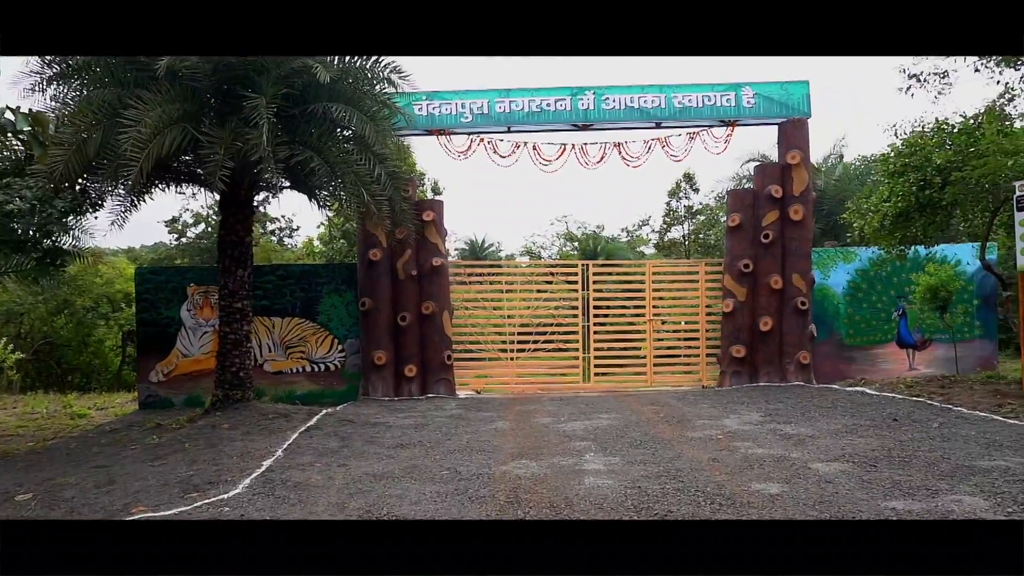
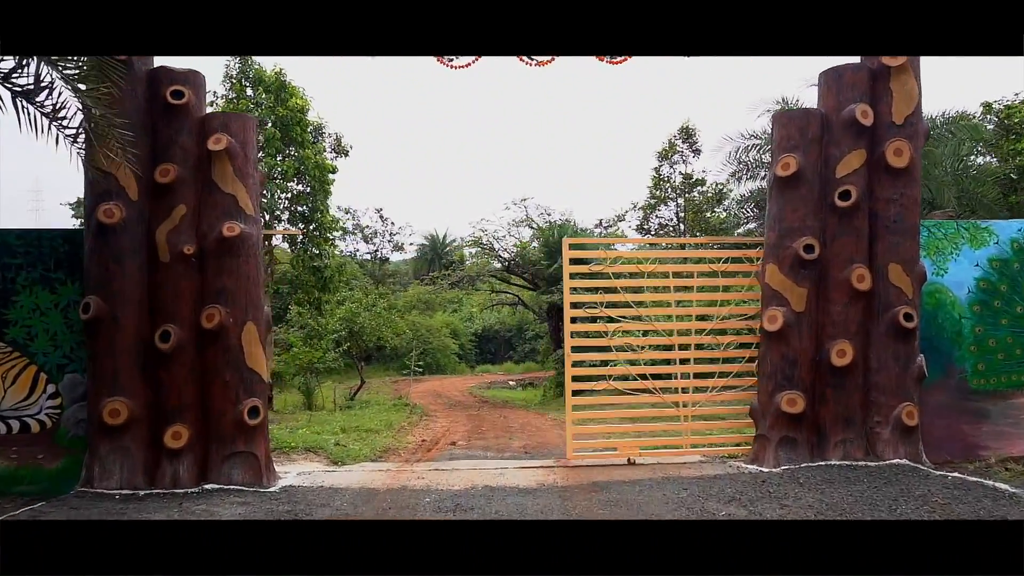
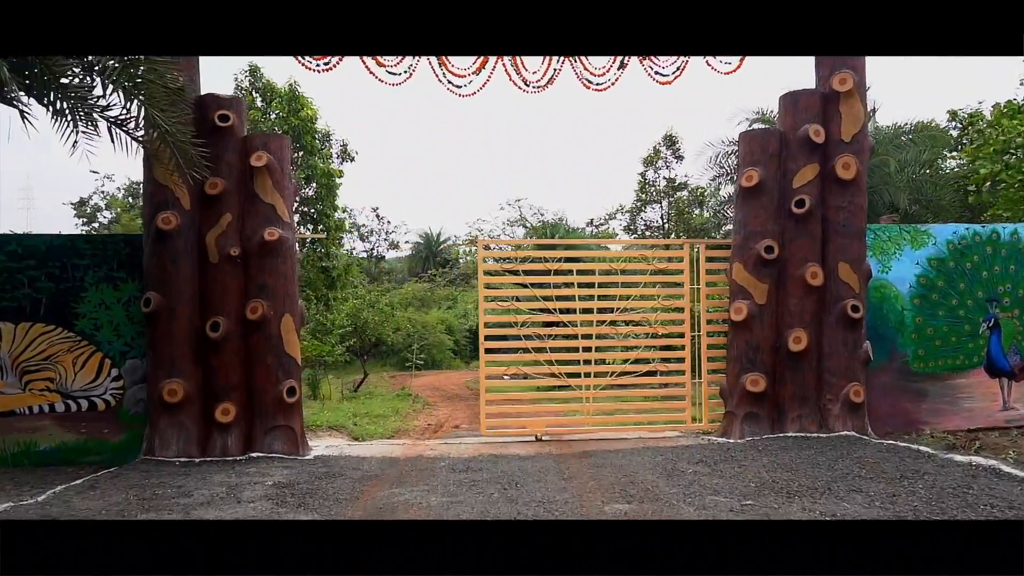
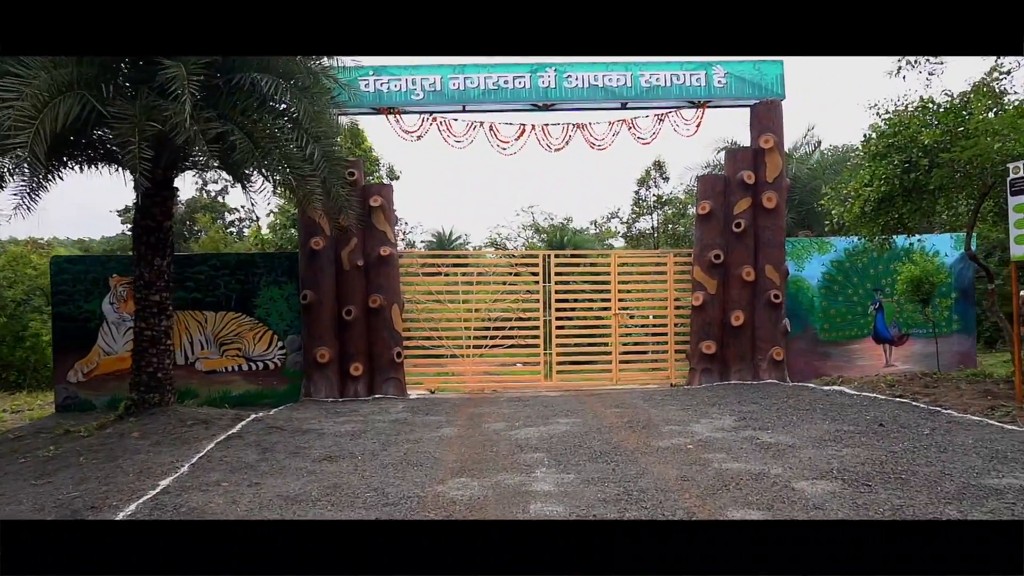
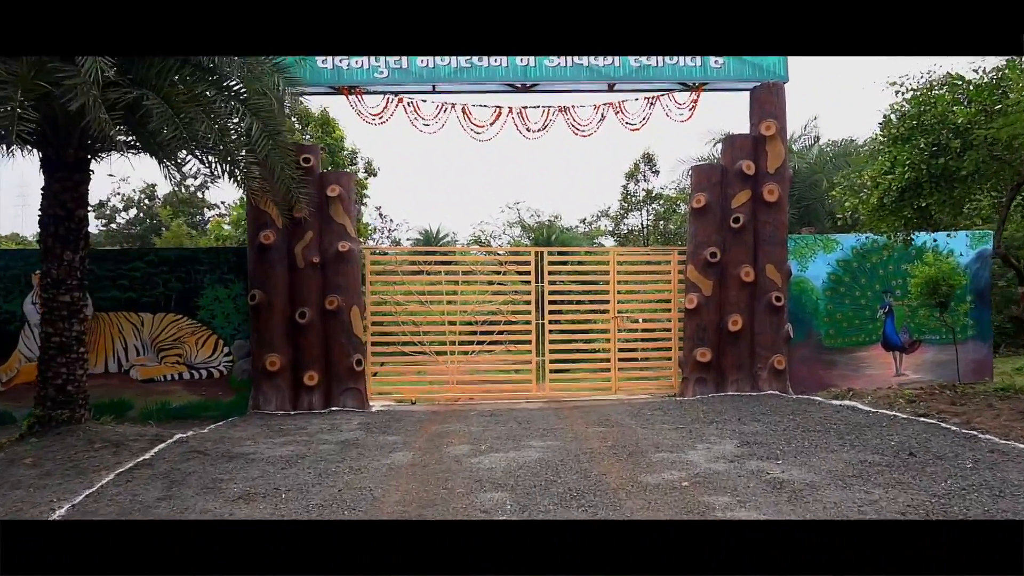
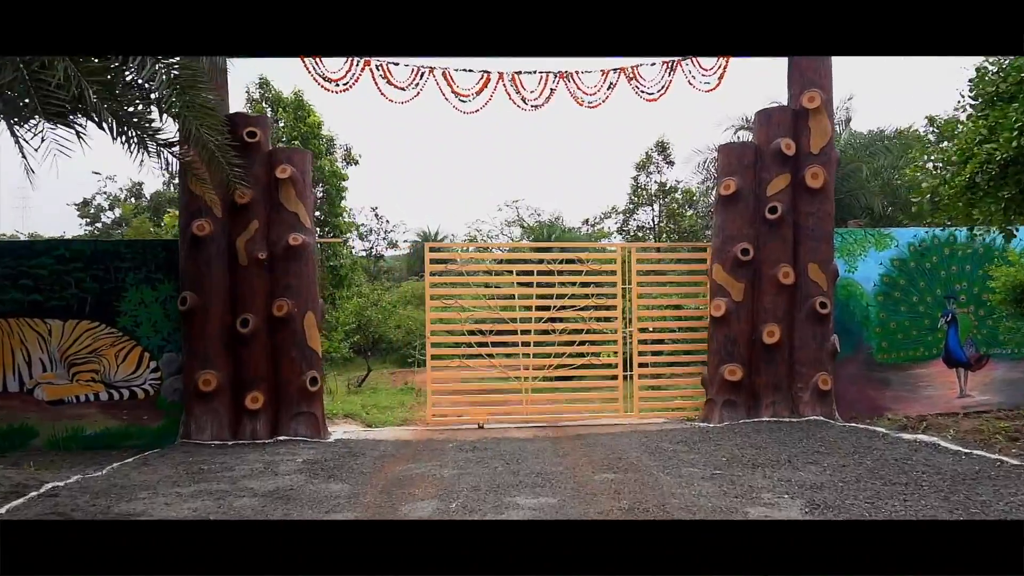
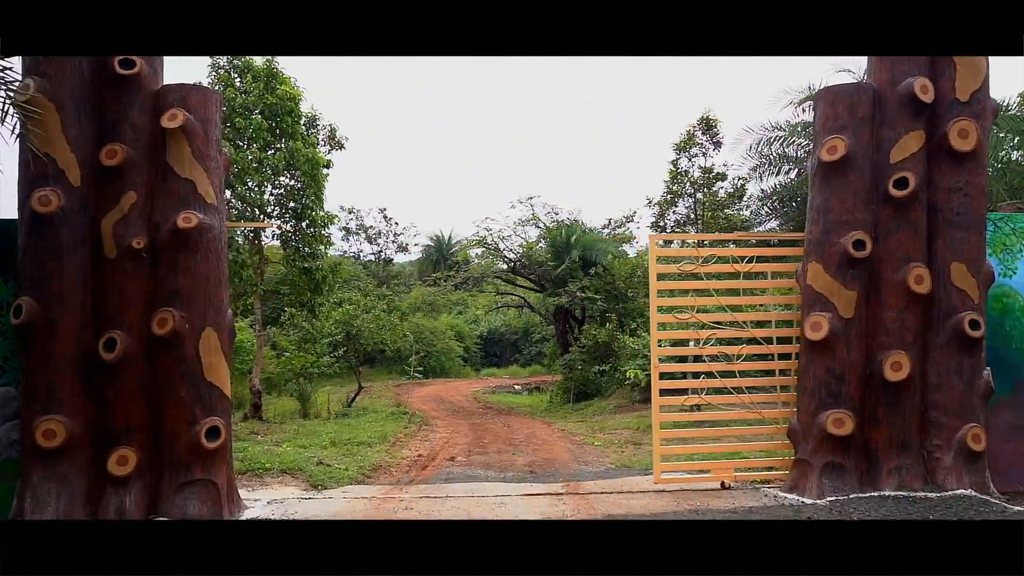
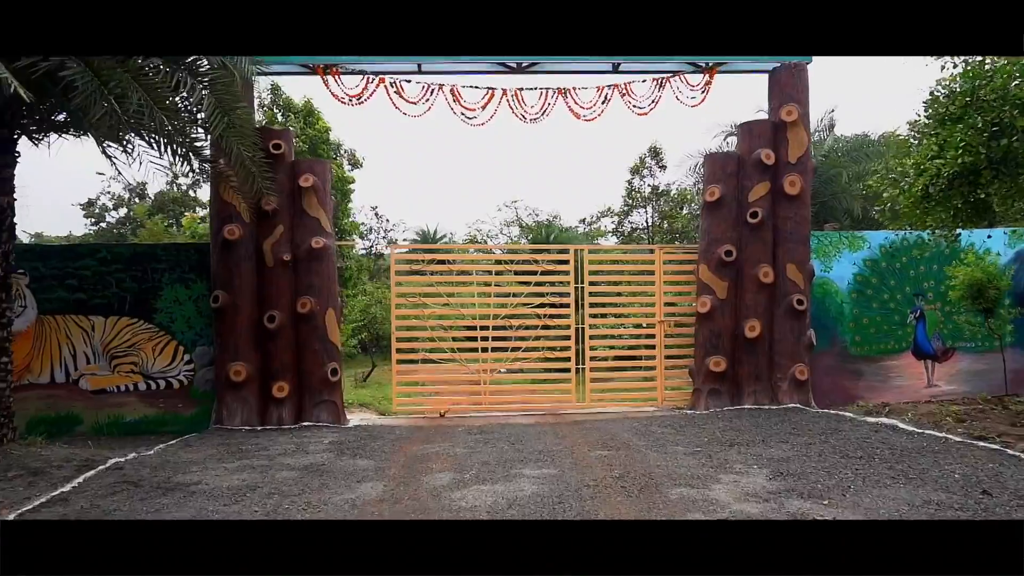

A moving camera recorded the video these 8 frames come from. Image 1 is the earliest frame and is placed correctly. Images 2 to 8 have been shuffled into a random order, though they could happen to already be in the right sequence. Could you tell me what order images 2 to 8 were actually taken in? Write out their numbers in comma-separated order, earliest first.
4, 5, 8, 6, 3, 2, 7
